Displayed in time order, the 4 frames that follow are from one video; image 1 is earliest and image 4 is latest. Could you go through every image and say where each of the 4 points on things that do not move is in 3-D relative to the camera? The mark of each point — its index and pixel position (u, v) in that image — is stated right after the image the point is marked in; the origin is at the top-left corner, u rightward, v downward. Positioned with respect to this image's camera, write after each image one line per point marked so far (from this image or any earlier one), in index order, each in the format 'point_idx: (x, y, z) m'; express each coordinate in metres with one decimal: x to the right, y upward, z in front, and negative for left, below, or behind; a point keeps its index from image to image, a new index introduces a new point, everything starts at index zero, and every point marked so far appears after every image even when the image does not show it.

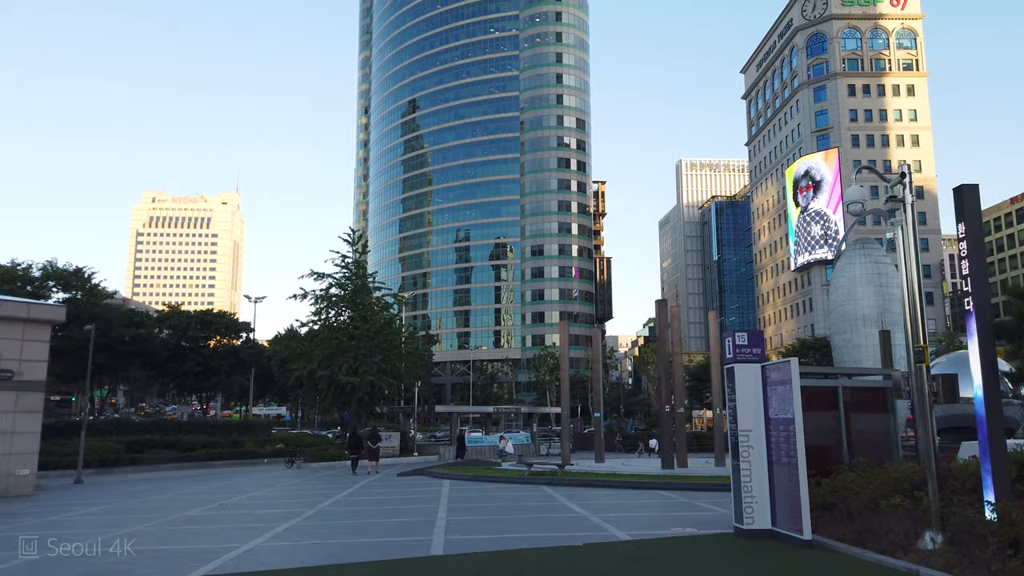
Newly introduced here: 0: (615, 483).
0: (+2.7, -4.9, +18.9) m
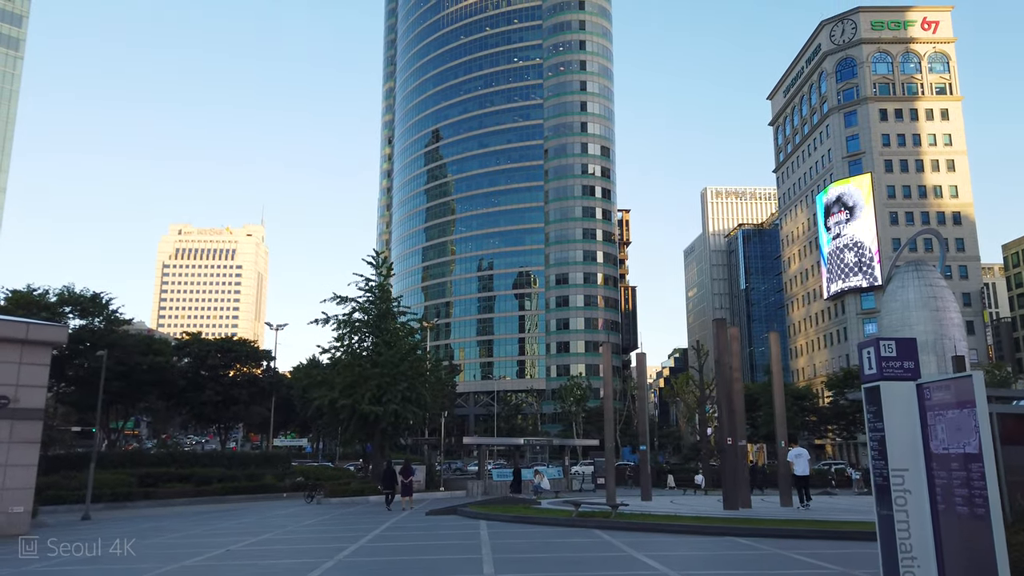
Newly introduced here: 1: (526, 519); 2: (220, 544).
0: (+3.7, -5.2, +16.4) m
1: (+0.4, -5.9, +19.2) m
2: (-6.7, -5.9, +17.4) m
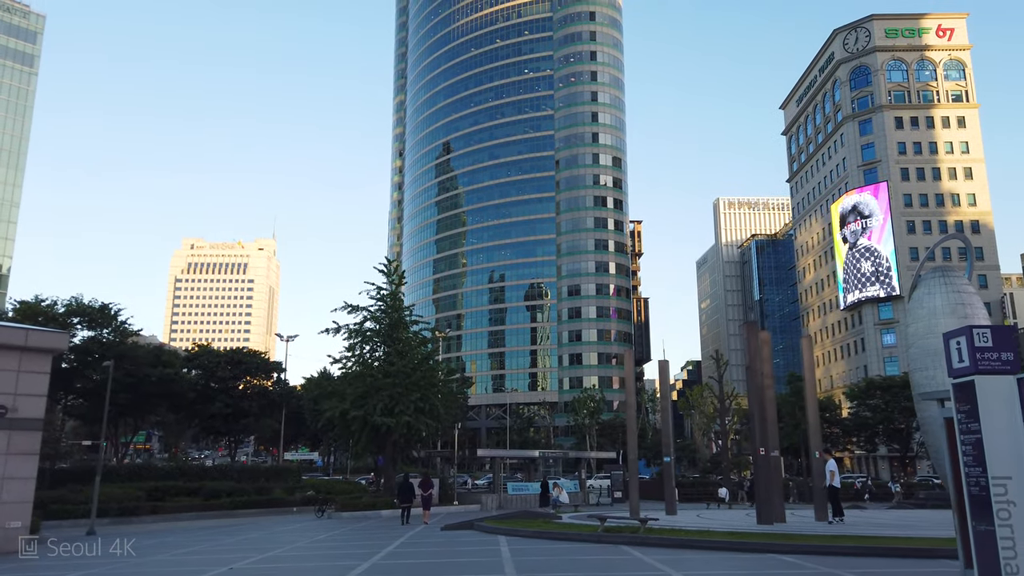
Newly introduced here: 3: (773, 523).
0: (+4.2, -5.2, +15.3) m
1: (+0.9, -5.9, +18.1) m
2: (-6.2, -5.9, +16.4) m
3: (+6.7, -6.1, +19.5) m
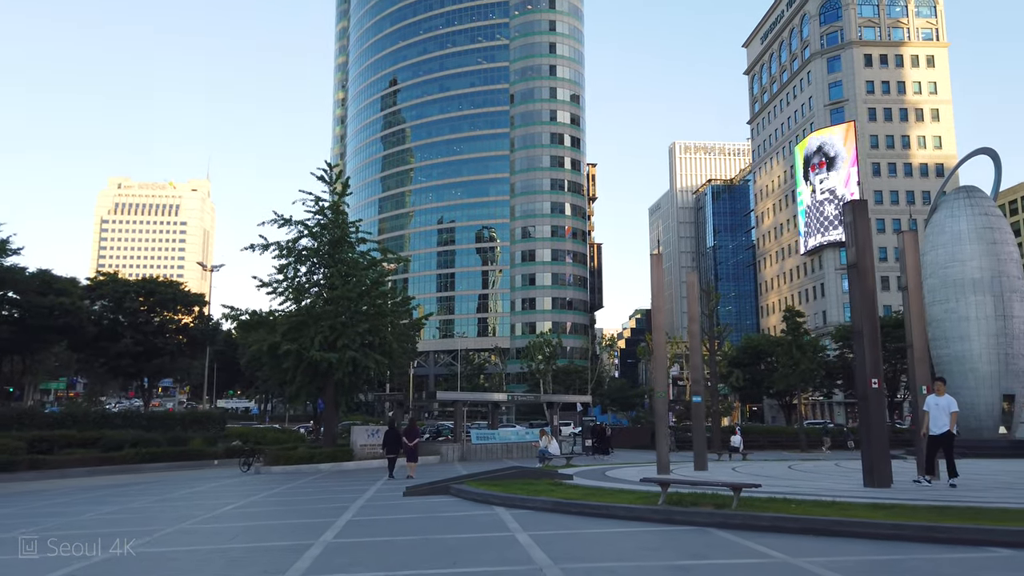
0: (+4.5, -2.9, +9.1) m
1: (+1.0, -3.4, +11.8) m
2: (-5.9, -3.5, +9.5) m
3: (+6.7, -3.6, +13.6) m
